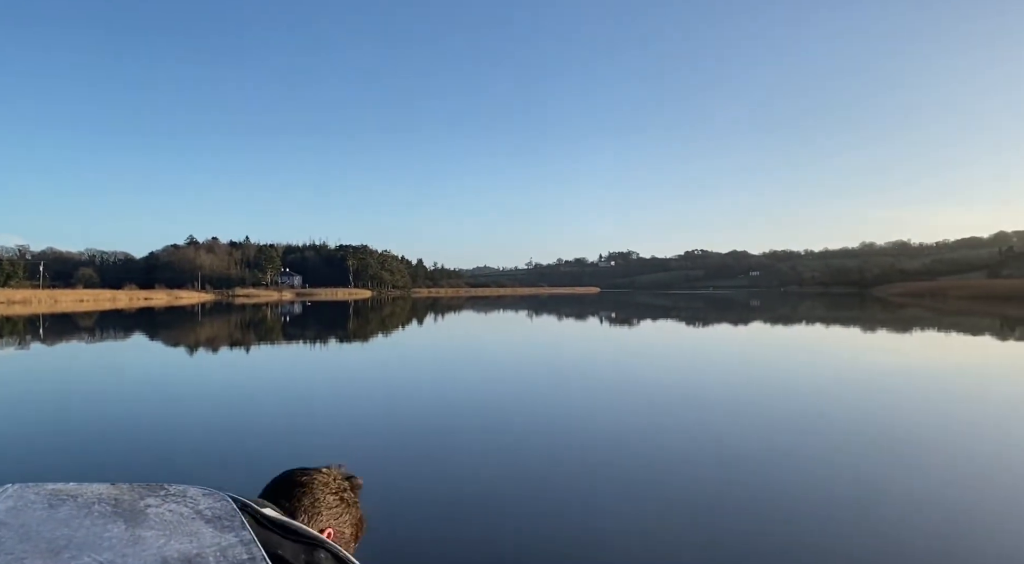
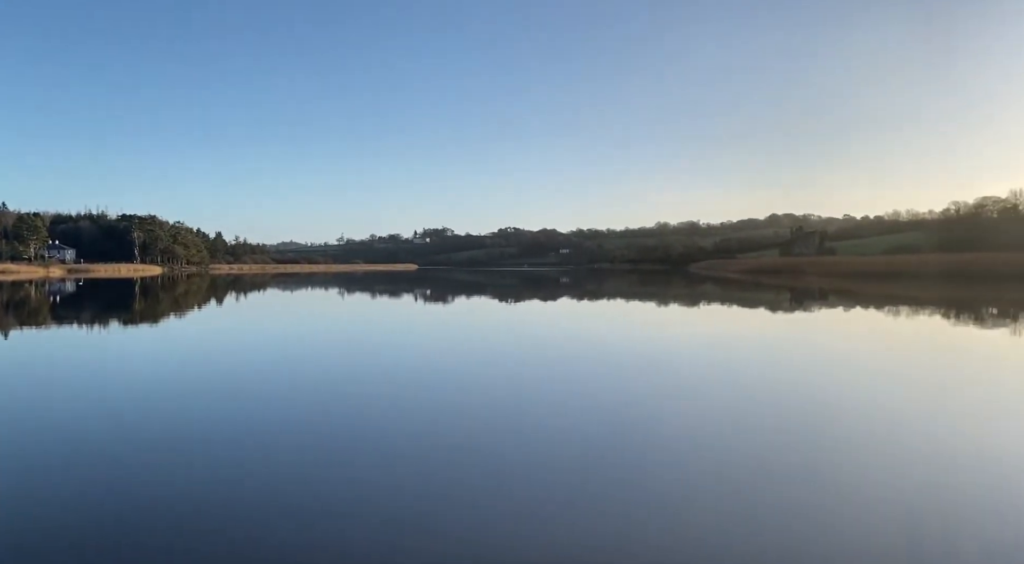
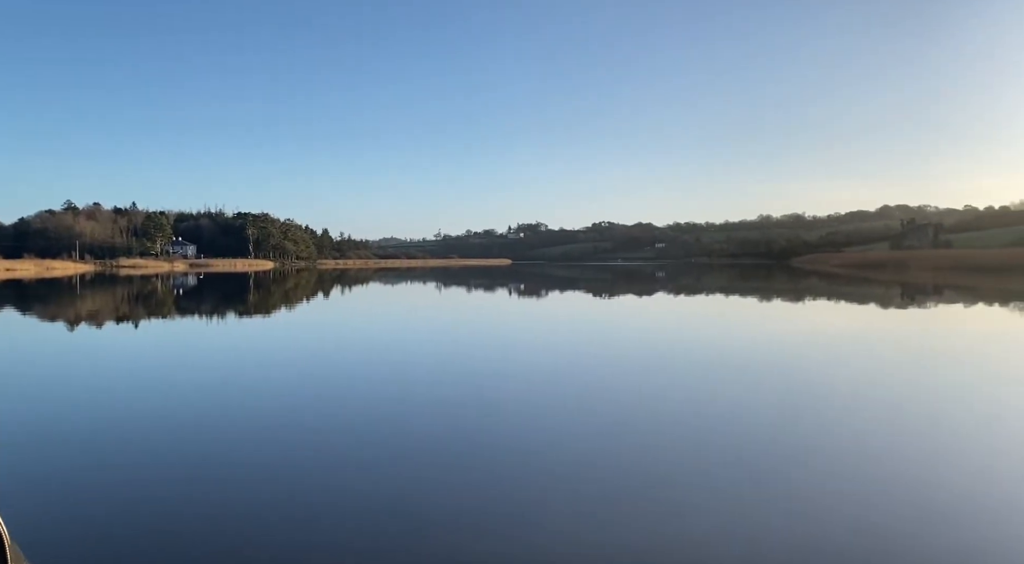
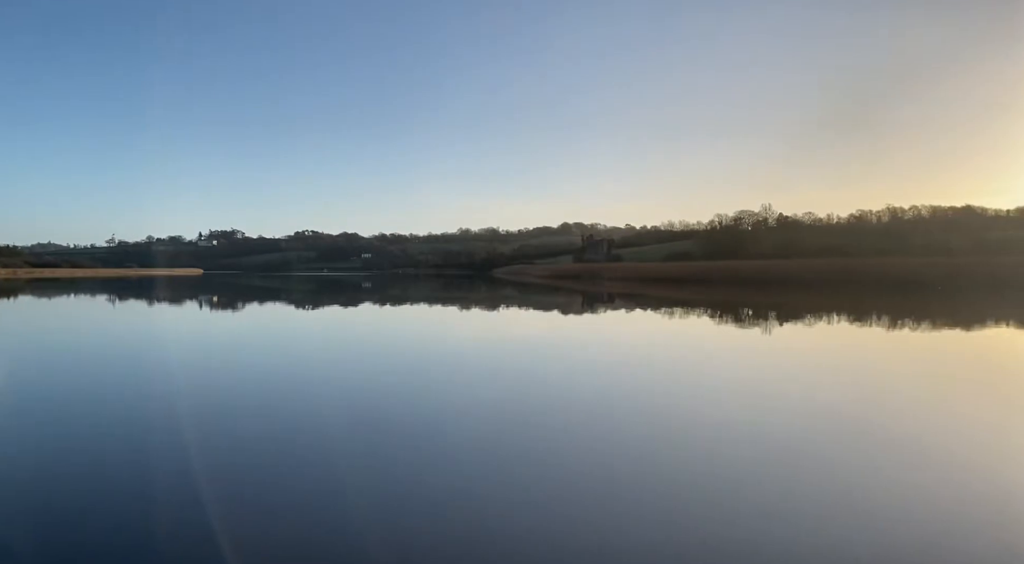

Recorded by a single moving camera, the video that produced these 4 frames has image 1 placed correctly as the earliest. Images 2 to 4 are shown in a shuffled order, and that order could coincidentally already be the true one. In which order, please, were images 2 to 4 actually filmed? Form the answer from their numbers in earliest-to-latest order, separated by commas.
3, 2, 4
